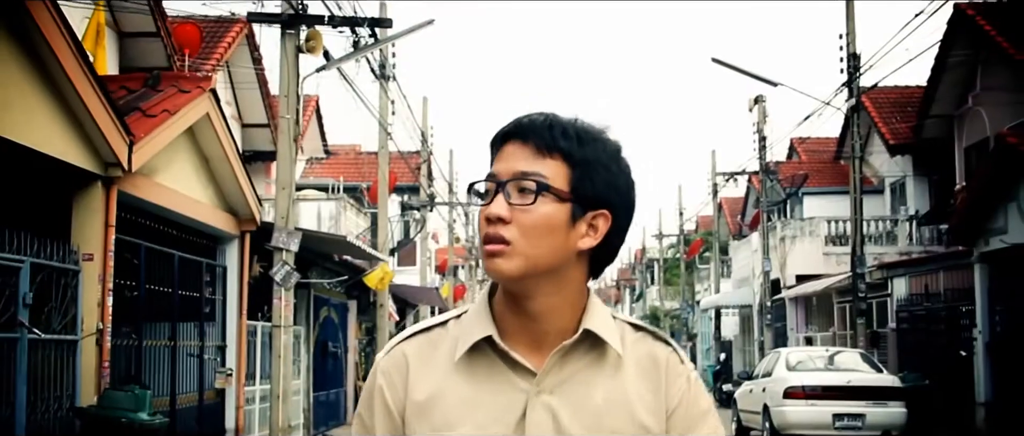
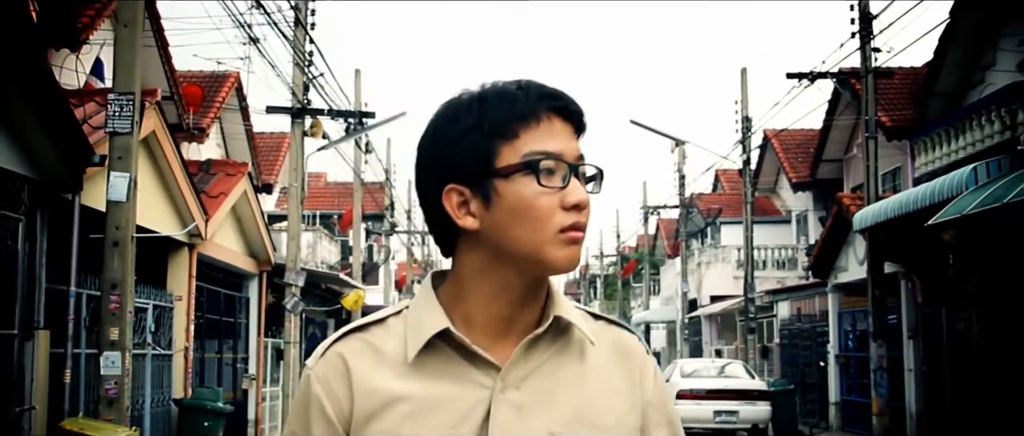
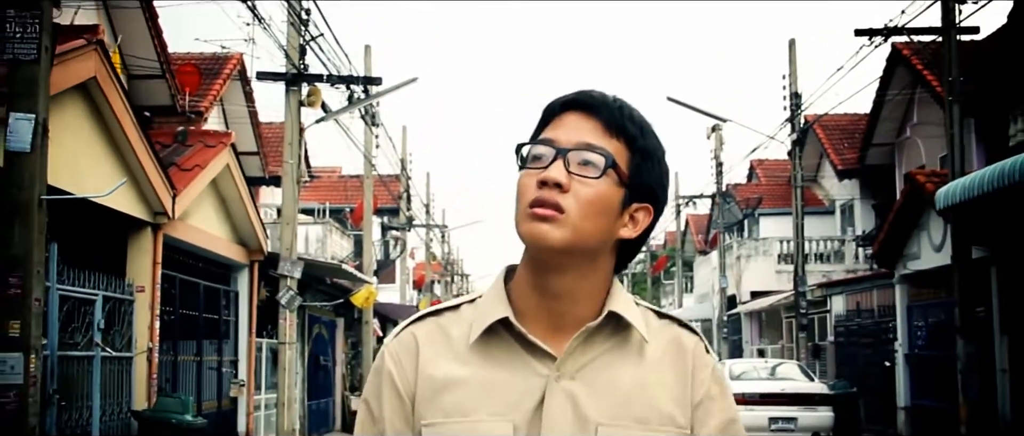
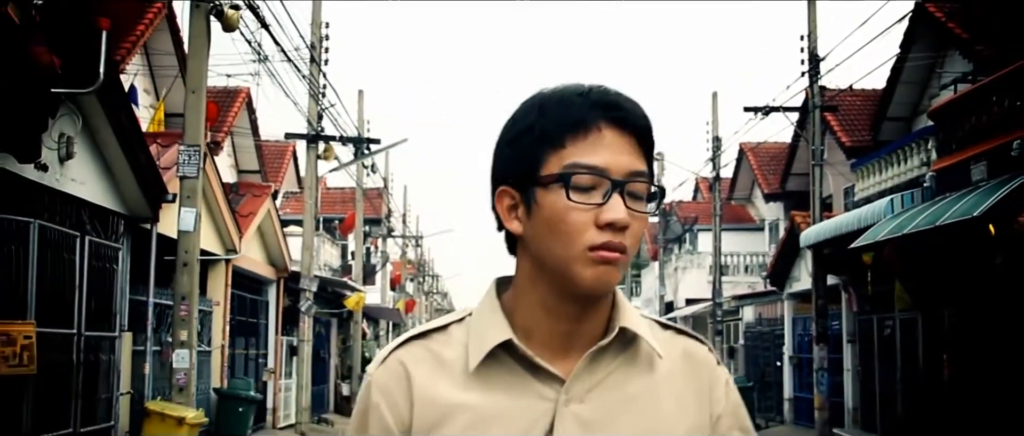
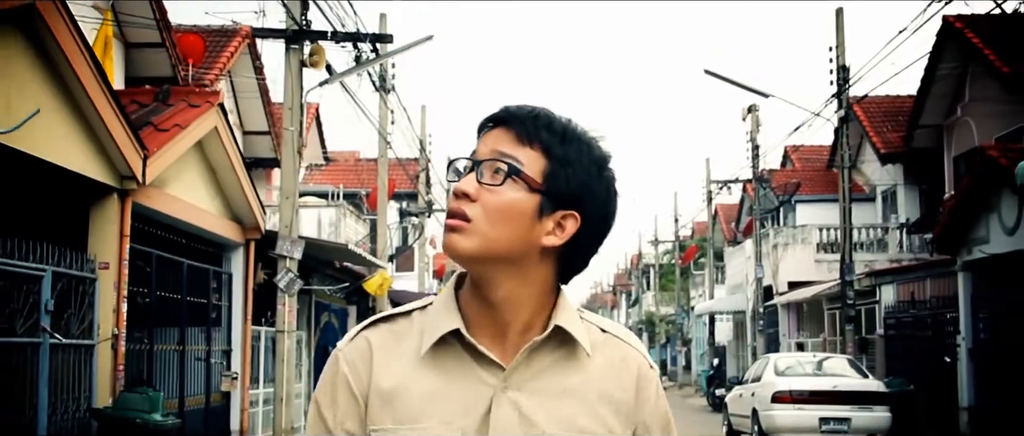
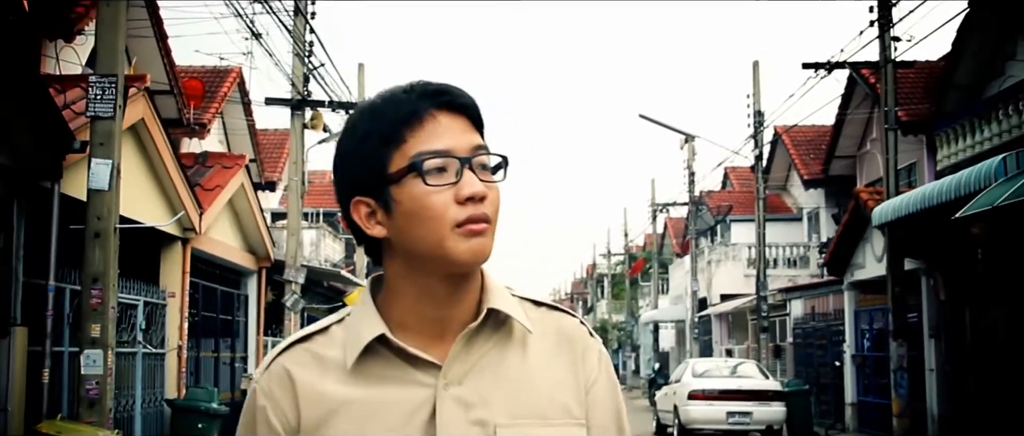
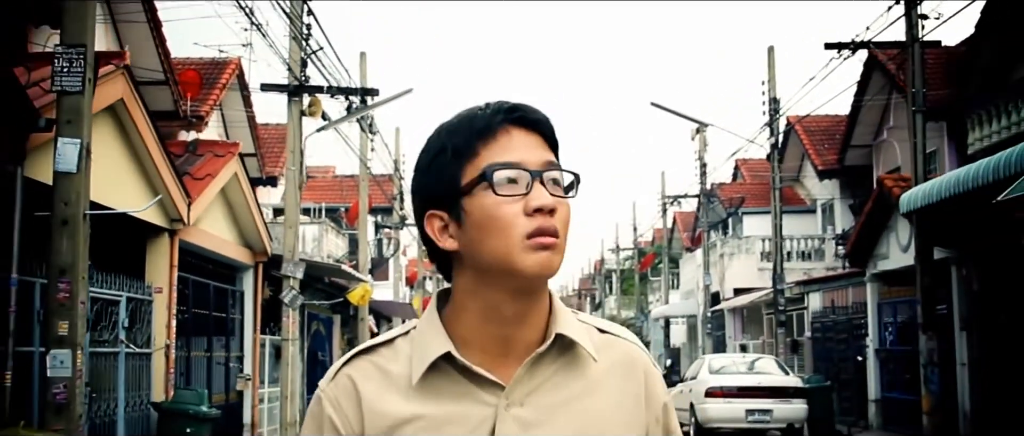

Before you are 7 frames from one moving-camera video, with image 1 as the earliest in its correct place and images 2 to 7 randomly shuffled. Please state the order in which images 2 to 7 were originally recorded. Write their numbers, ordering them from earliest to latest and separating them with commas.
5, 3, 7, 6, 2, 4
